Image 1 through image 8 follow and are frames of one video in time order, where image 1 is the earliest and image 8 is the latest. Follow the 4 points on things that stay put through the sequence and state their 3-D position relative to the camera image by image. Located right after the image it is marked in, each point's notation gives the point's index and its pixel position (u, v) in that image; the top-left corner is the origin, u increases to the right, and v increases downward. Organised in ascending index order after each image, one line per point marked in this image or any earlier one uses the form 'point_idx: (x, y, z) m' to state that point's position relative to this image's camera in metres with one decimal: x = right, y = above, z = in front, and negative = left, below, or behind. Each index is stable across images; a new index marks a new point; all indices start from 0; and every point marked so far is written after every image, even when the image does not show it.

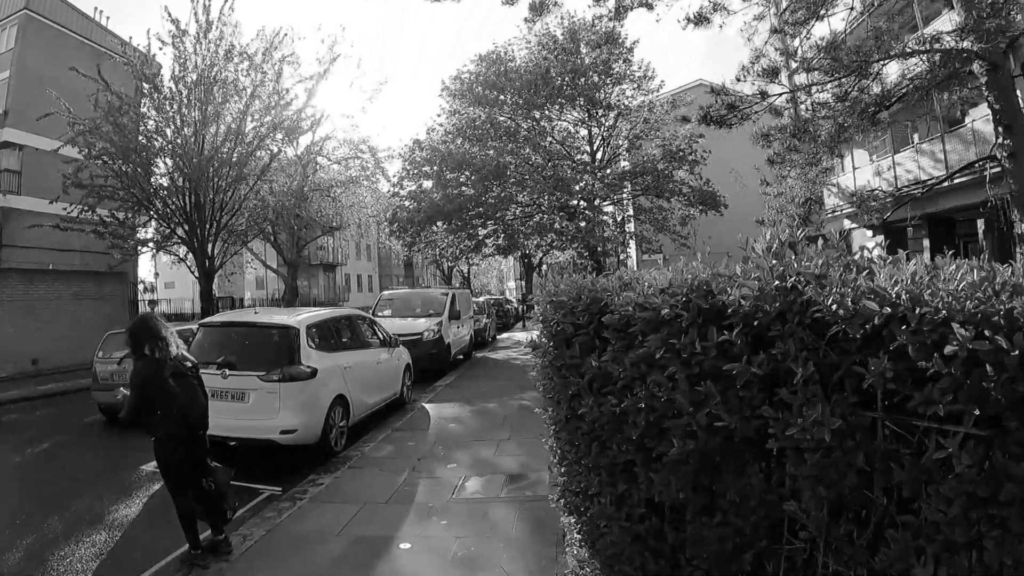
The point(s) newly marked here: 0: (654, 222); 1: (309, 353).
0: (+5.0, +2.4, +19.7) m
1: (-2.2, -0.7, +6.0) m
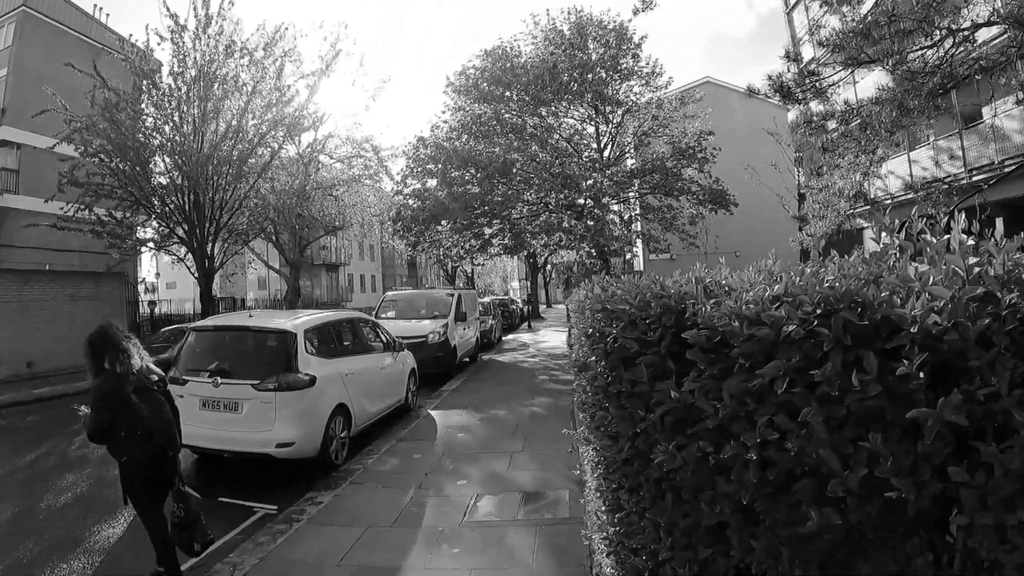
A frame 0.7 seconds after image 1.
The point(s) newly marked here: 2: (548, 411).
0: (+5.2, +2.3, +19.2) m
1: (-2.1, -0.7, +5.6) m
2: (+0.5, -1.6, +7.1) m
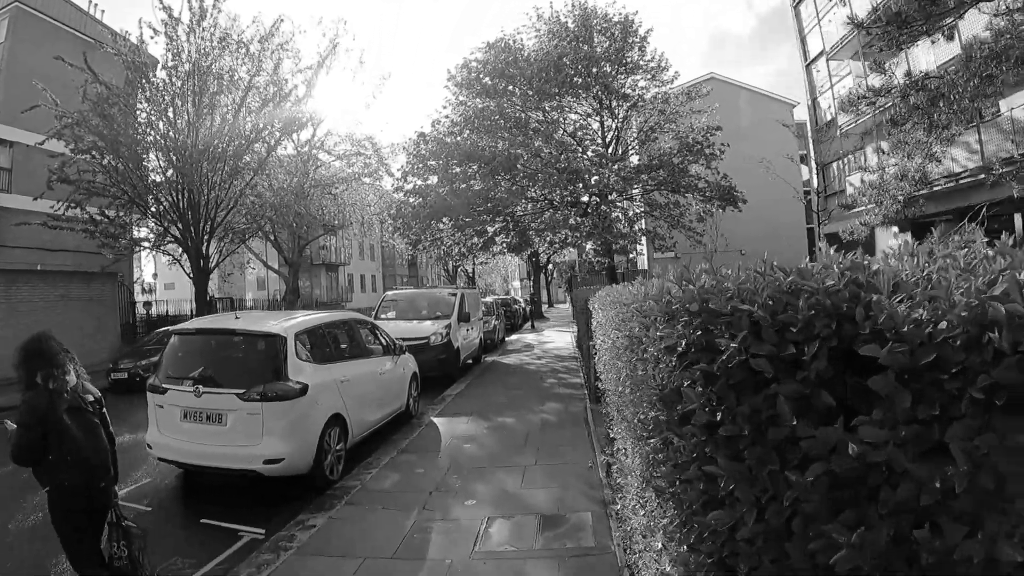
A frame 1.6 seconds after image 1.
0: (+5.3, +2.4, +18.7) m
1: (-2.0, -0.7, +5.1) m
2: (+0.6, -1.6, +6.6) m
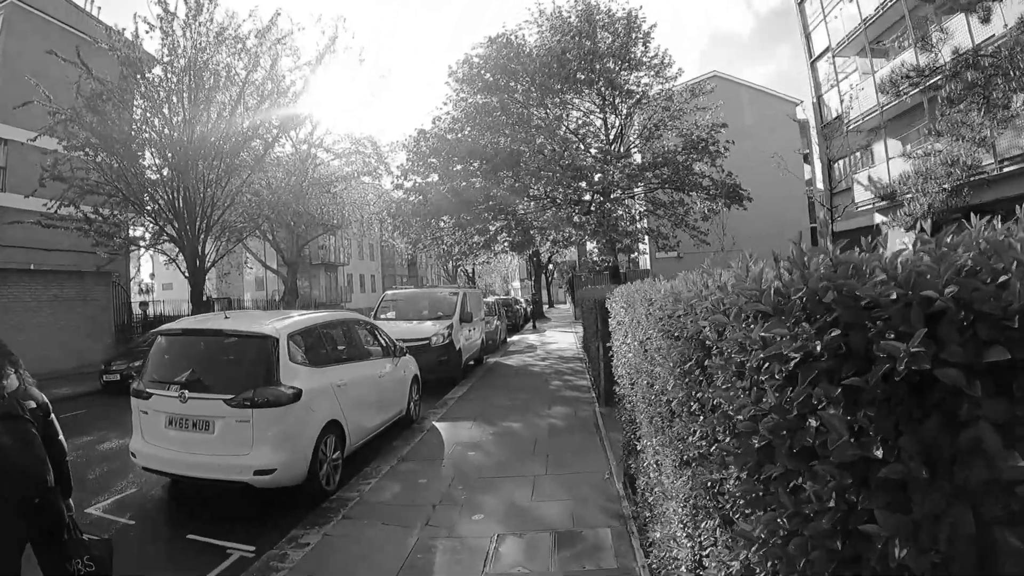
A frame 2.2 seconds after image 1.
0: (+5.4, +2.4, +18.4) m
1: (-1.9, -0.7, +4.7) m
2: (+0.7, -1.6, +6.3) m
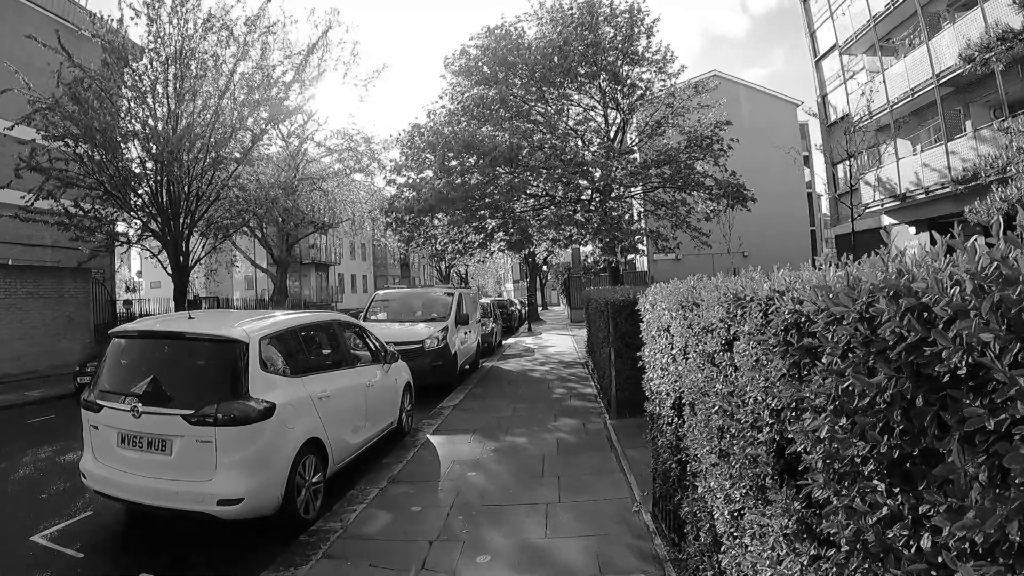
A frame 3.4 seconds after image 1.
0: (+5.3, +2.3, +17.9) m
1: (-1.8, -0.7, +4.1) m
2: (+0.7, -1.6, +5.7) m
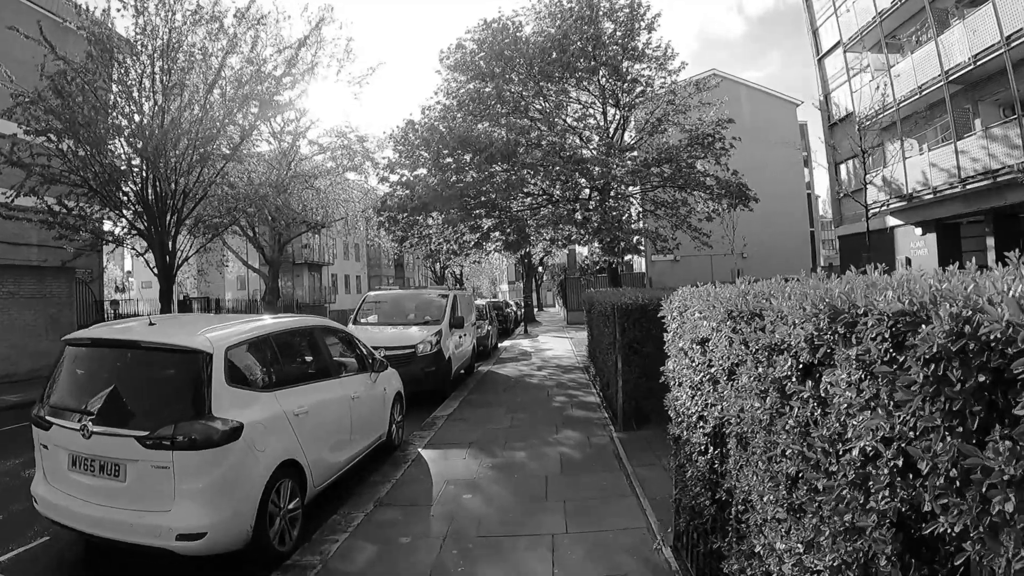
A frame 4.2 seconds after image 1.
0: (+5.2, +2.3, +17.5) m
1: (-1.8, -0.7, +3.6) m
2: (+0.7, -1.6, +5.2) m
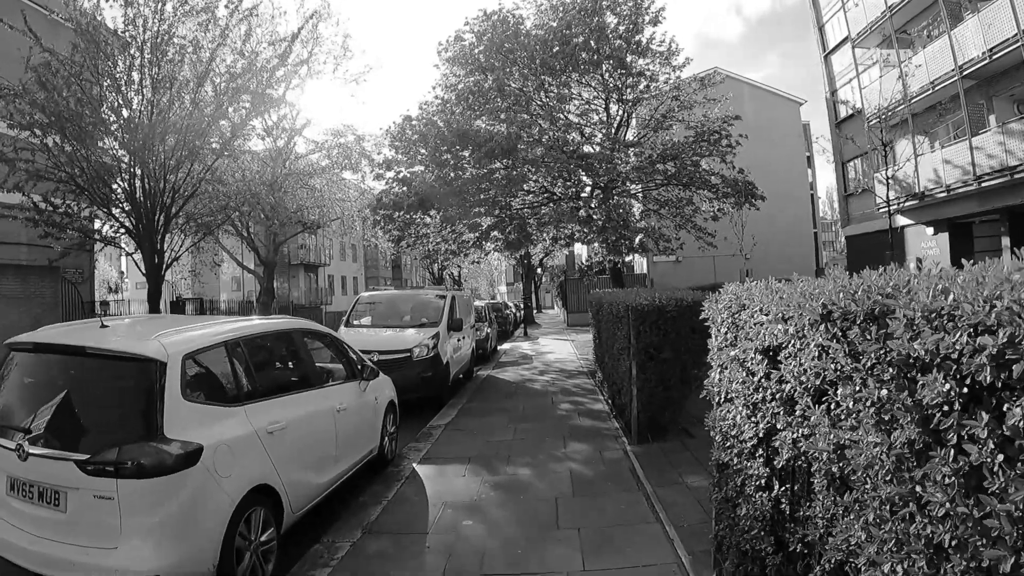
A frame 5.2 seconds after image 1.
0: (+5.2, +2.2, +17.0) m
1: (-1.8, -0.7, +3.1) m
2: (+0.7, -1.6, +4.7) m
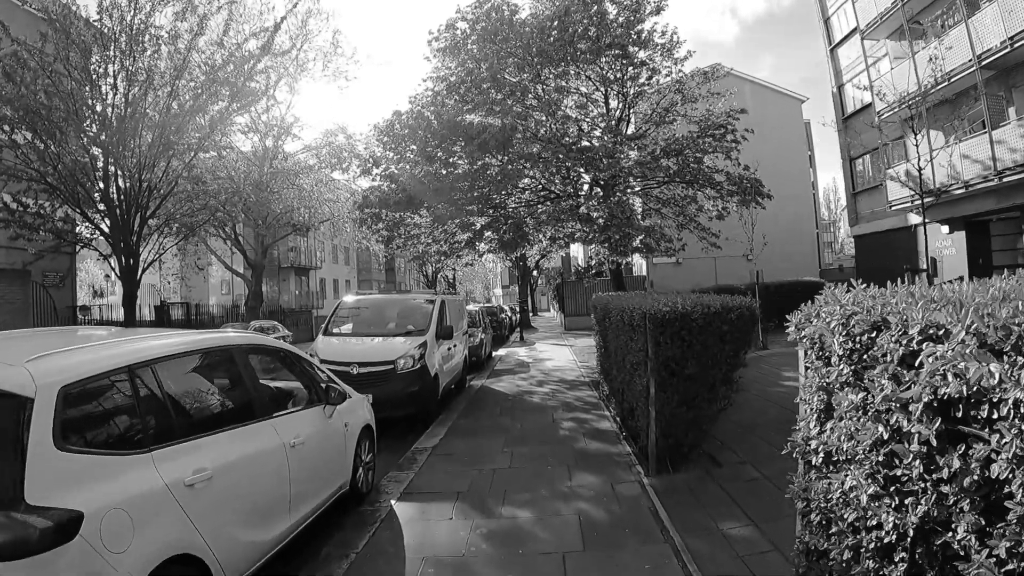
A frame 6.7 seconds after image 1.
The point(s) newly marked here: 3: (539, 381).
0: (+5.0, +2.1, +16.2) m
1: (-1.8, -0.7, +2.2) m
2: (+0.7, -1.6, +3.9) m
3: (+0.5, -1.8, +10.5) m
